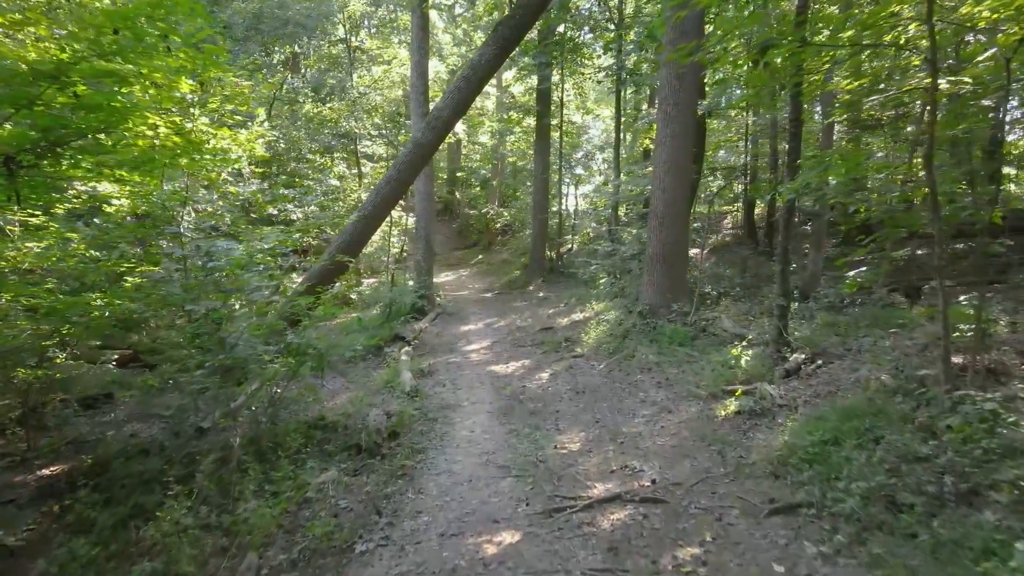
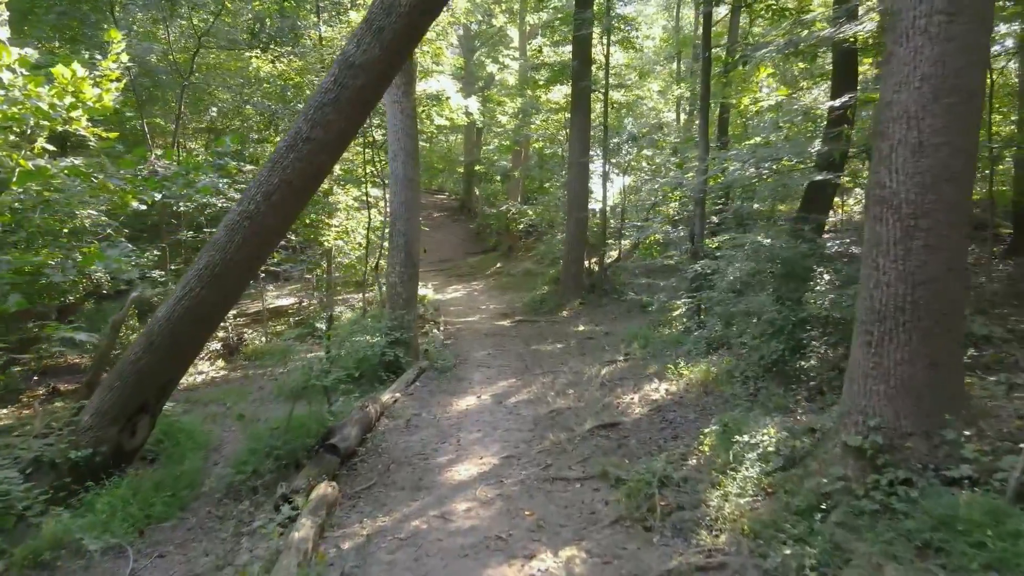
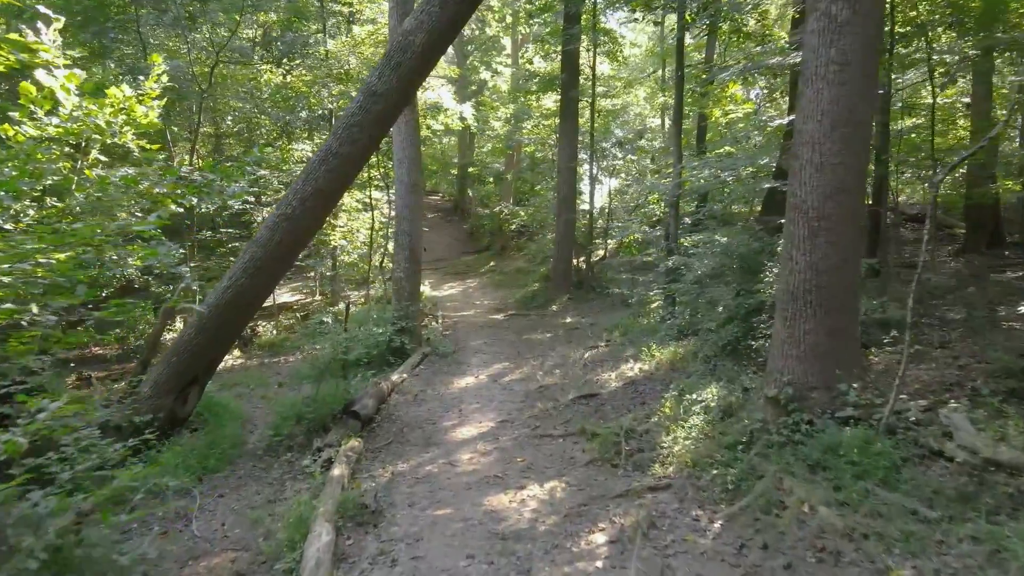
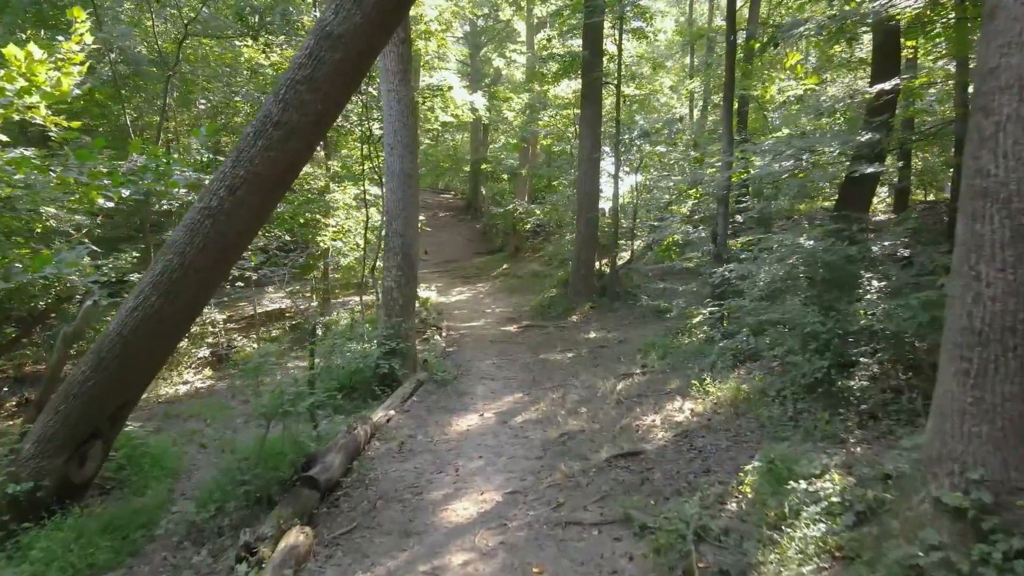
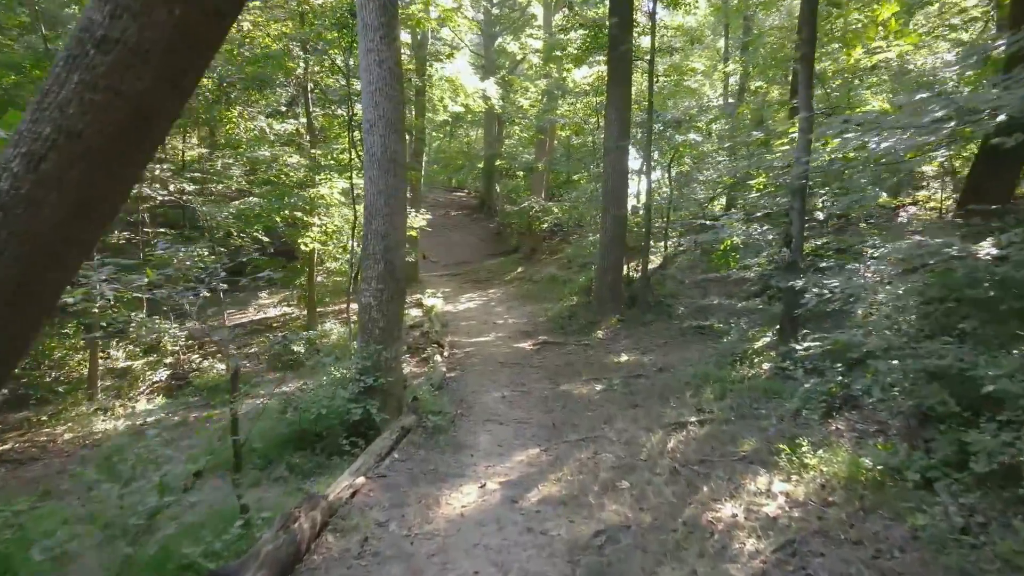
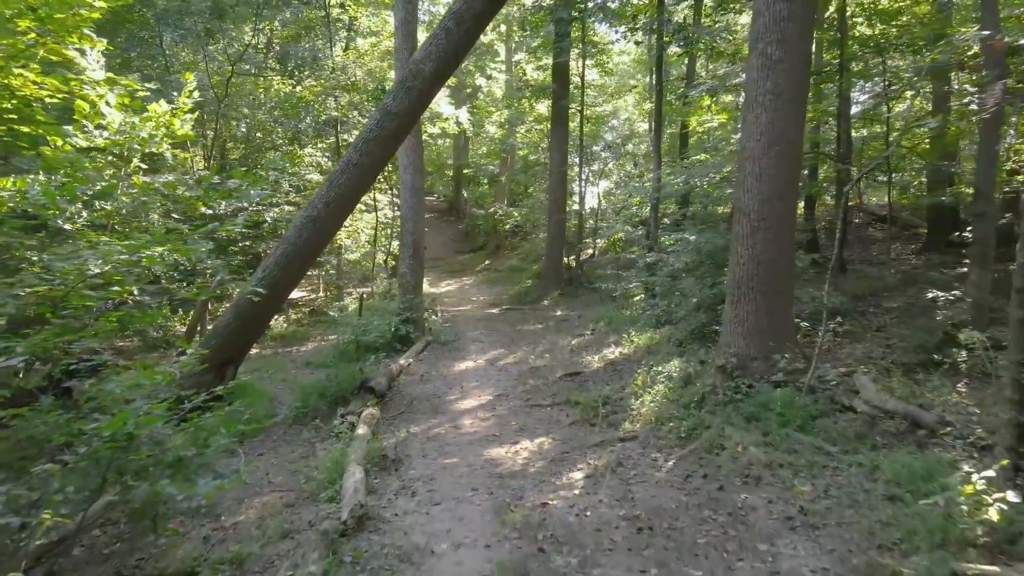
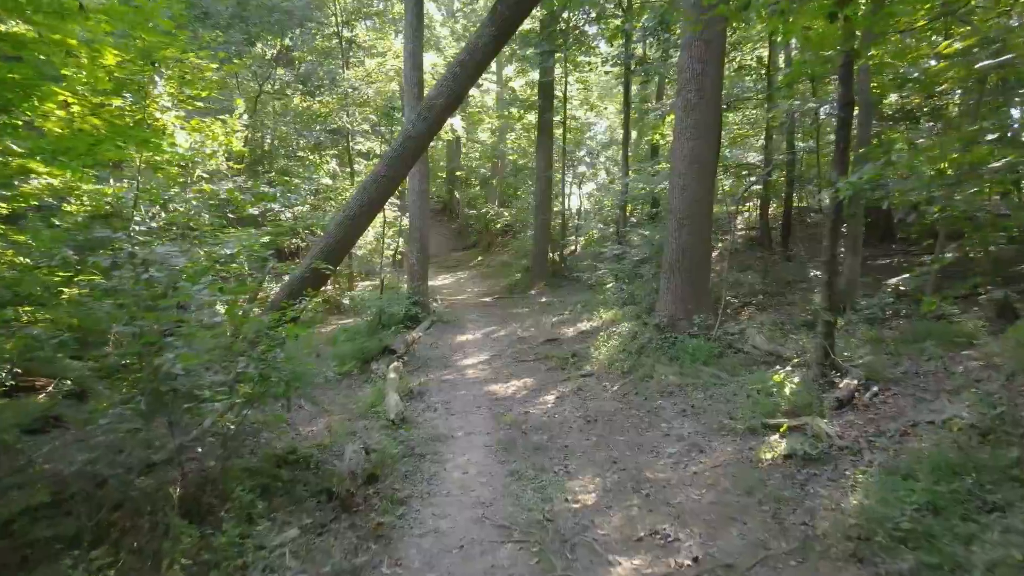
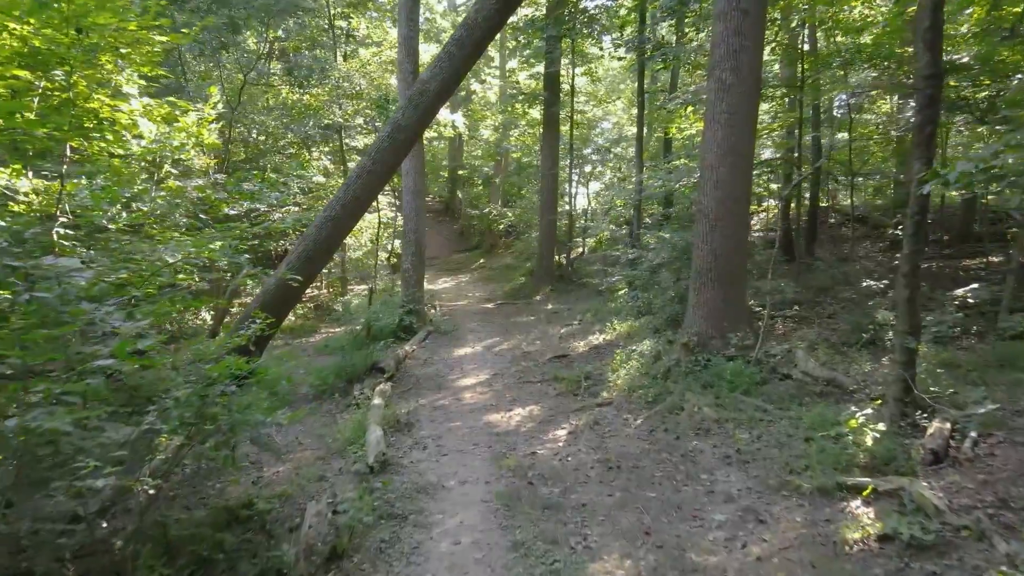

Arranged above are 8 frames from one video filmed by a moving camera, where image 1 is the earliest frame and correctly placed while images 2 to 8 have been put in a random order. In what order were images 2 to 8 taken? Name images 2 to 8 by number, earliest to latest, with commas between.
7, 8, 6, 3, 2, 4, 5
